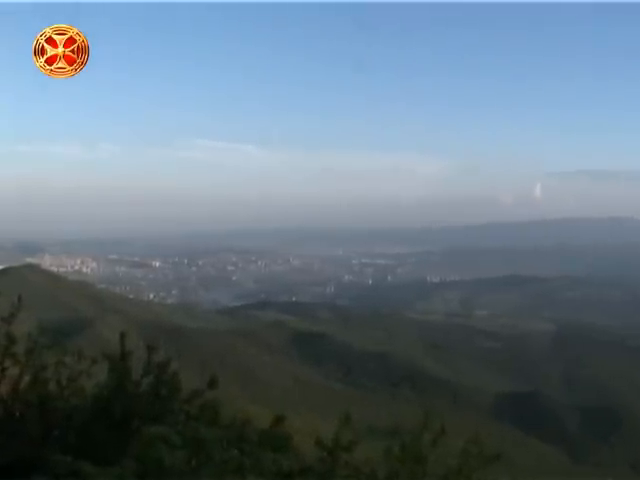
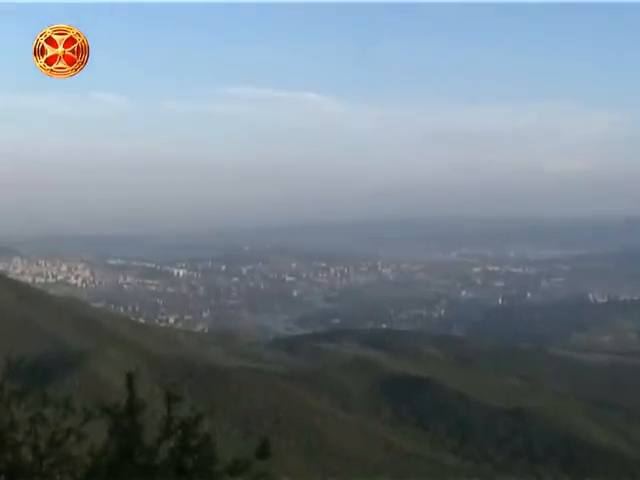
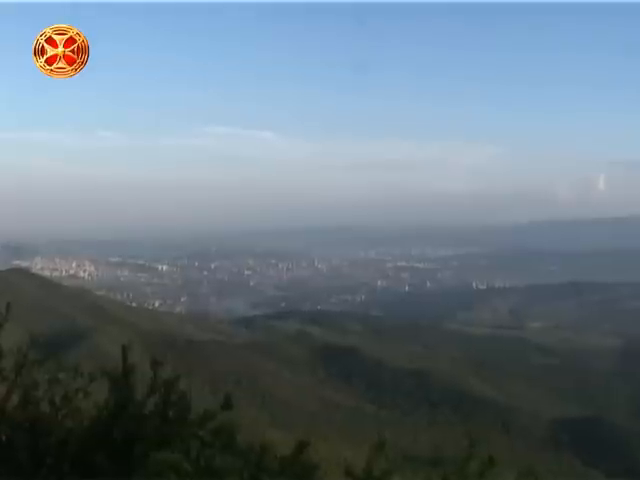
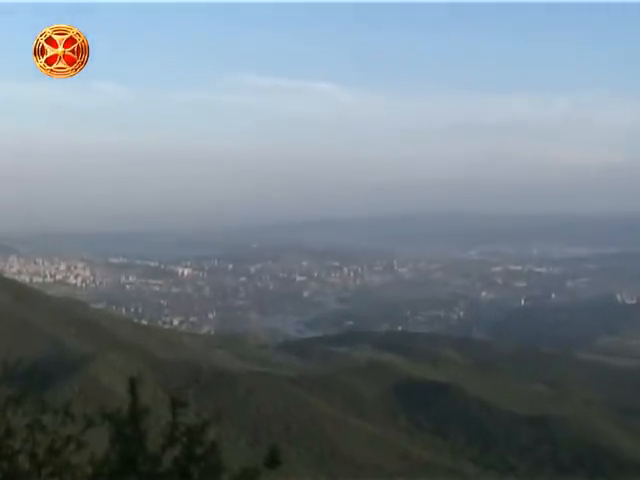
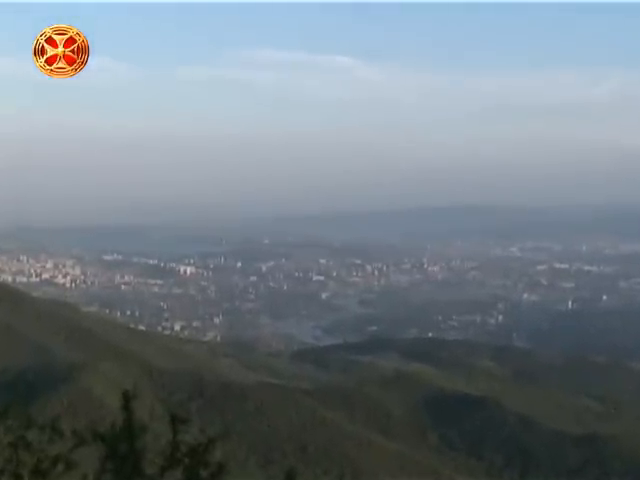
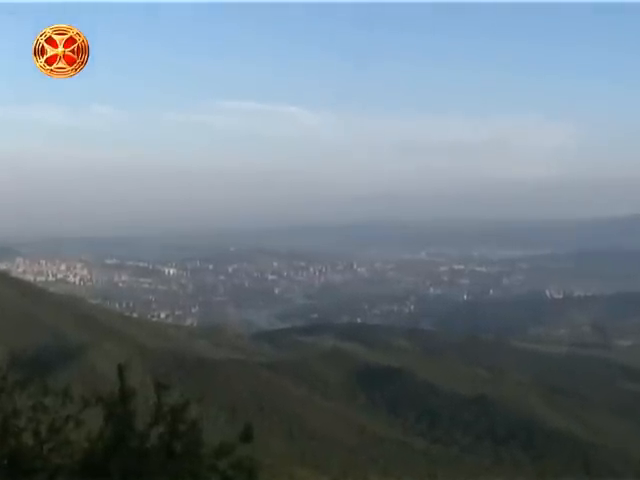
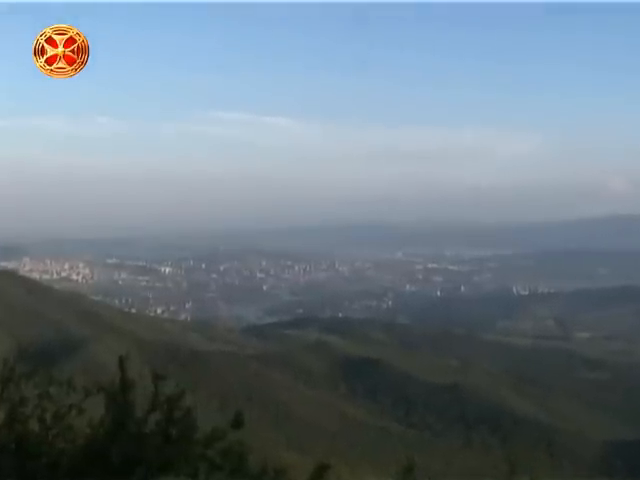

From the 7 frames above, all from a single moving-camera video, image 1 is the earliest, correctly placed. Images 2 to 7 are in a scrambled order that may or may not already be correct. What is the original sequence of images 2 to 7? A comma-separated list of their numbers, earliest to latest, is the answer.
3, 7, 6, 2, 4, 5
